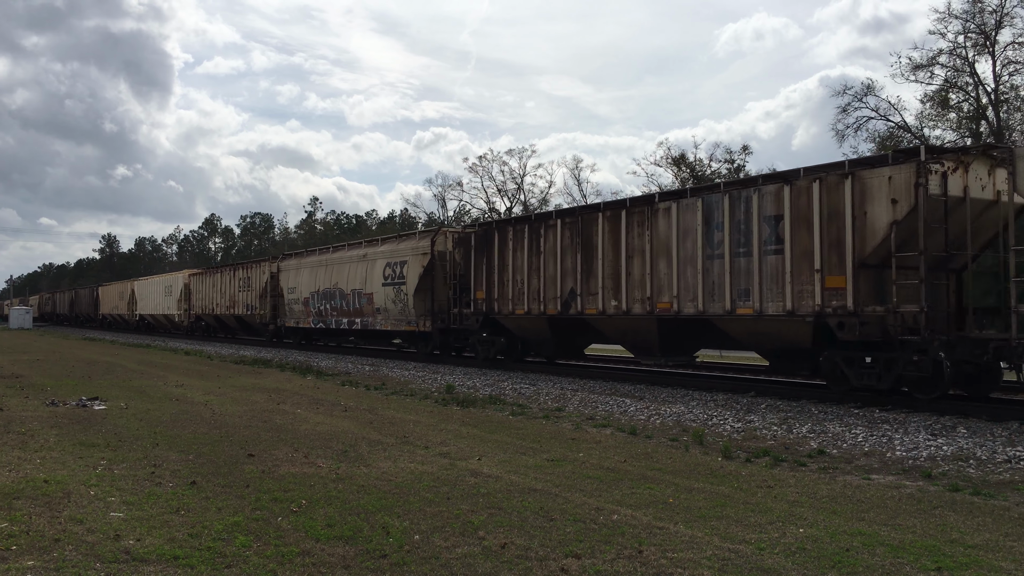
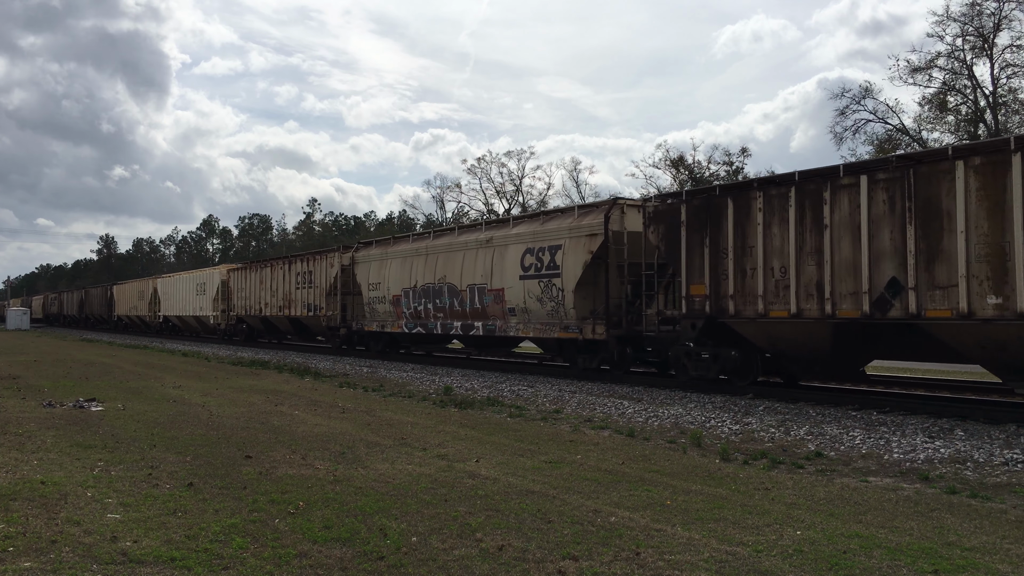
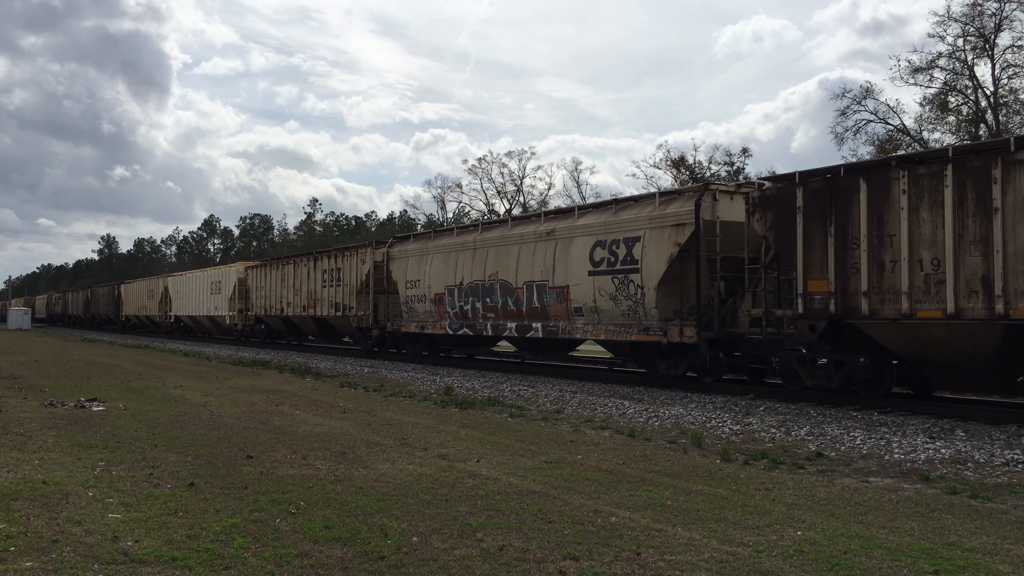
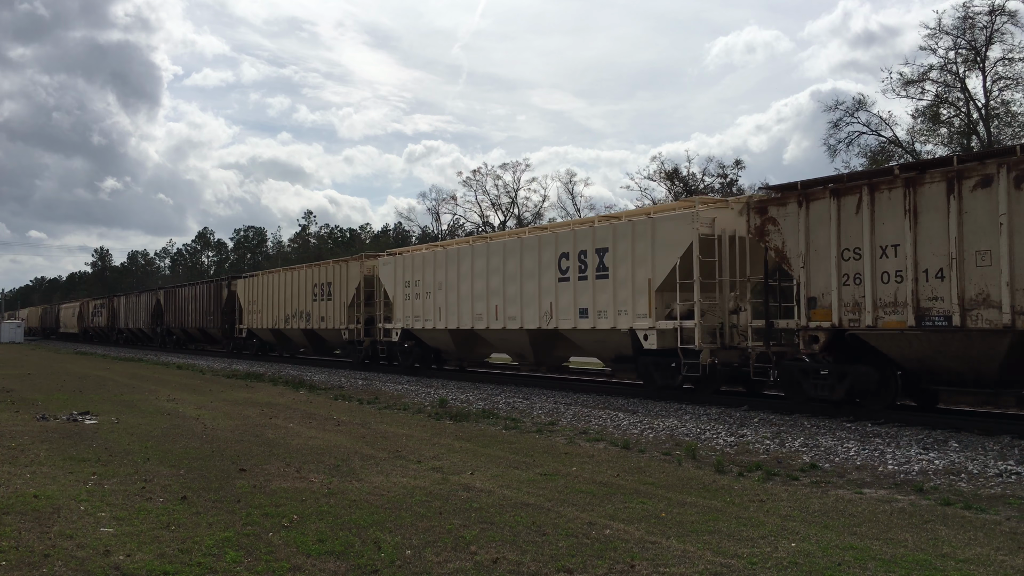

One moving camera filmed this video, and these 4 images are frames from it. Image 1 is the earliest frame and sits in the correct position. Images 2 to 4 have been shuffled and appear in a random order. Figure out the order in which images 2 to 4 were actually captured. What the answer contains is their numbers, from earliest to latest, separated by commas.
2, 3, 4
